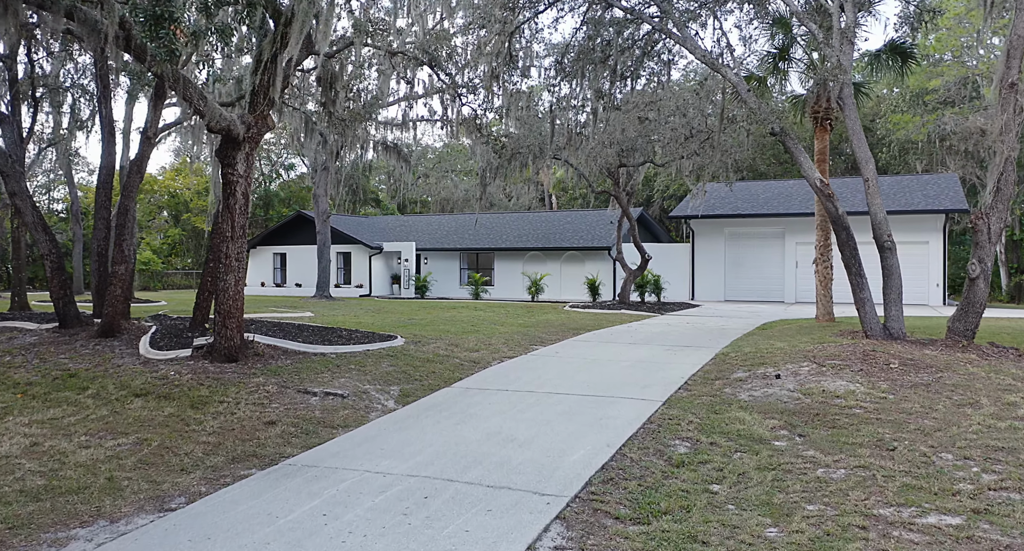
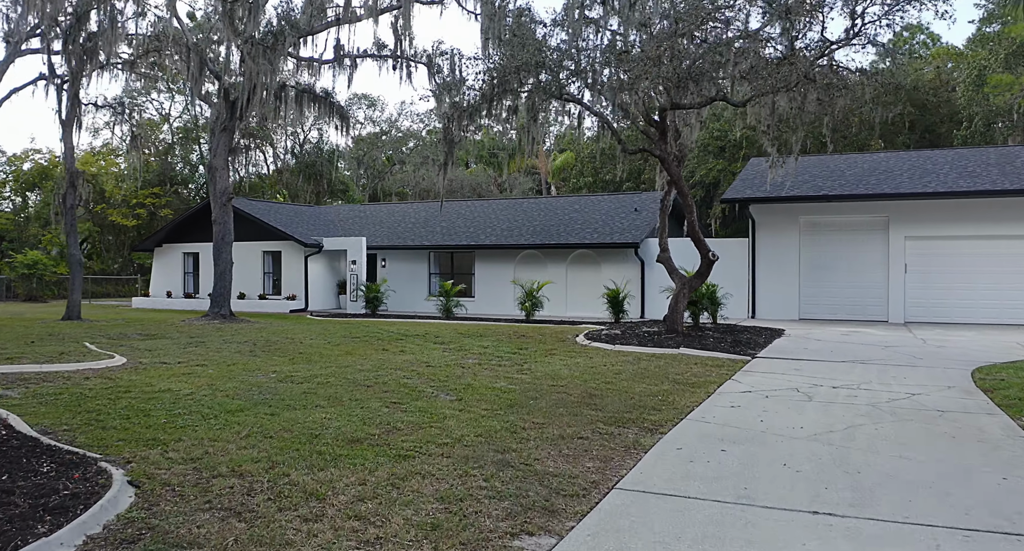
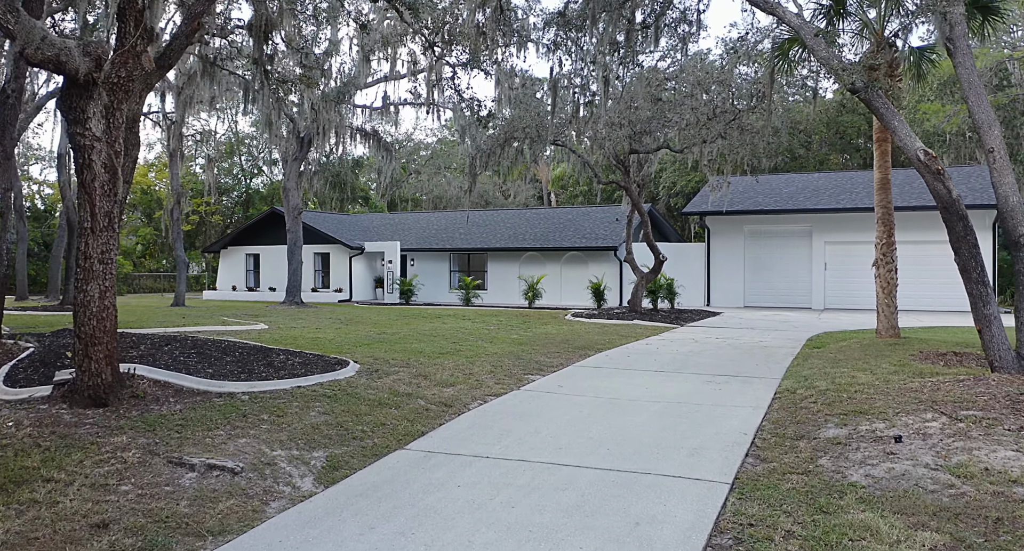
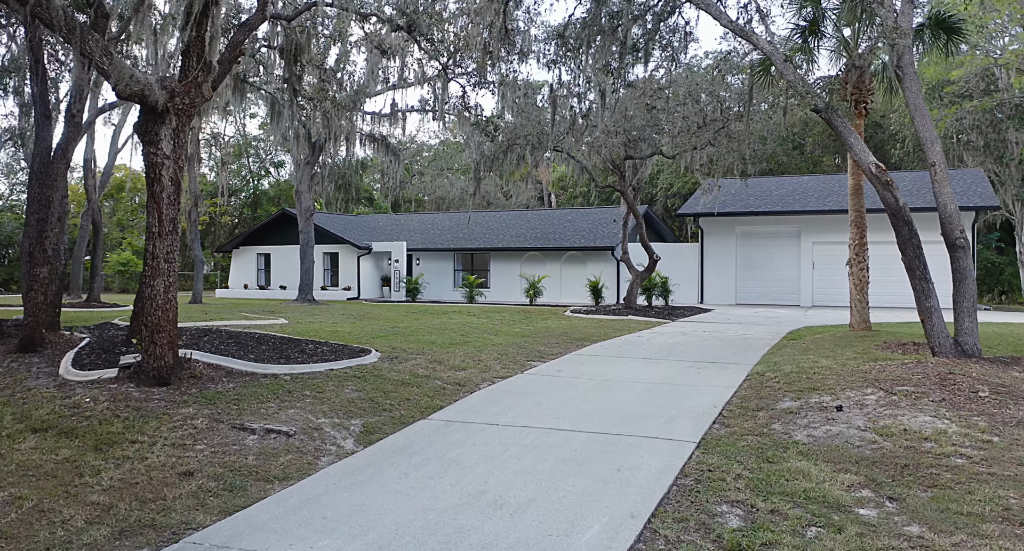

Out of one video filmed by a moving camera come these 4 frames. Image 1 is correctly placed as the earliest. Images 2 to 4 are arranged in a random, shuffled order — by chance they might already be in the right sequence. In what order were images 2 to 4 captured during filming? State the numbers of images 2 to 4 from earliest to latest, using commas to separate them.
4, 3, 2
